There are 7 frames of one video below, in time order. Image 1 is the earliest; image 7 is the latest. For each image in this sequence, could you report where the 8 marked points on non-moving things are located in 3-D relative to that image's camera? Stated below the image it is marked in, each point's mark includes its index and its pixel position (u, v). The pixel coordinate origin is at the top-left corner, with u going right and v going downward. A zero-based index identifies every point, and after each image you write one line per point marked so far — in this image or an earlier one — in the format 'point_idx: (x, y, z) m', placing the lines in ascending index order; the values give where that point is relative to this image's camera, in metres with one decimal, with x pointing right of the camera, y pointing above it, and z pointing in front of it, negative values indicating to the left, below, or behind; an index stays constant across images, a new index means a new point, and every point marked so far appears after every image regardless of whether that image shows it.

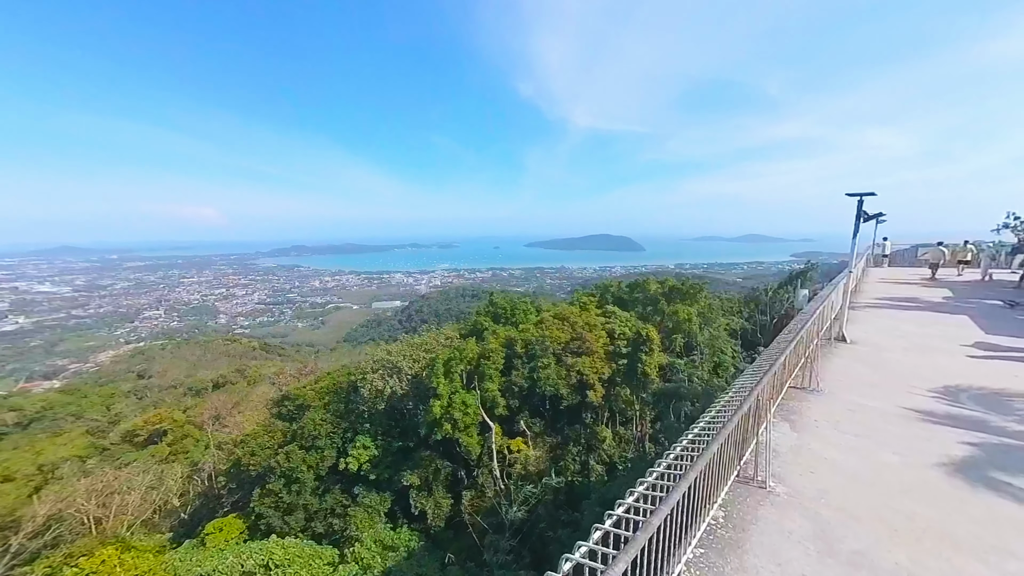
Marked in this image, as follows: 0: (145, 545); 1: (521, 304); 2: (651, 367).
0: (-14.8, -10.5, +14.8) m
1: (+0.4, -0.8, +18.6) m
2: (+5.5, -3.2, +14.2) m
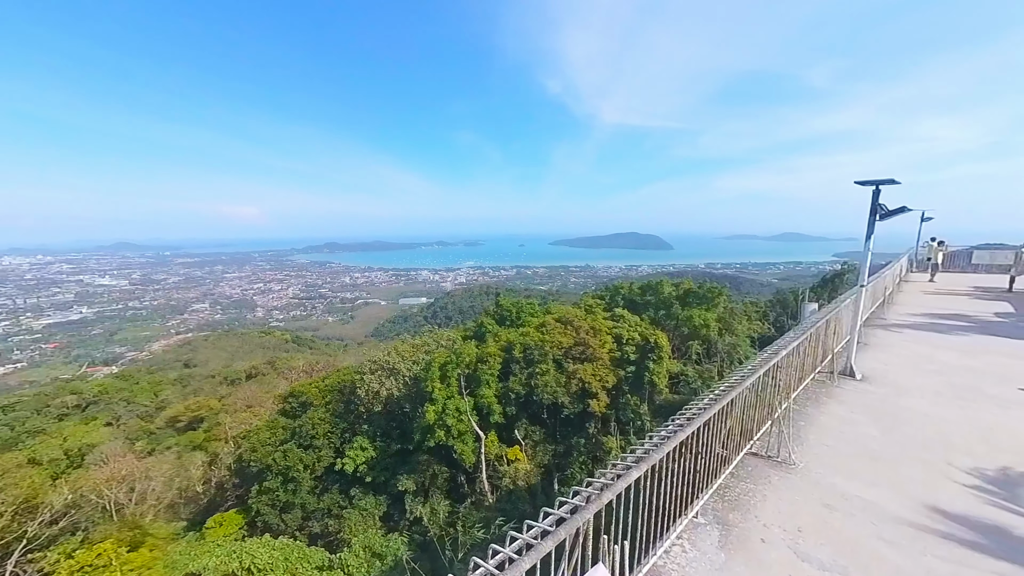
0: (-14.8, -10.3, +15.2) m
1: (+0.7, -0.8, +17.9) m
2: (+5.4, -3.3, +13.2) m
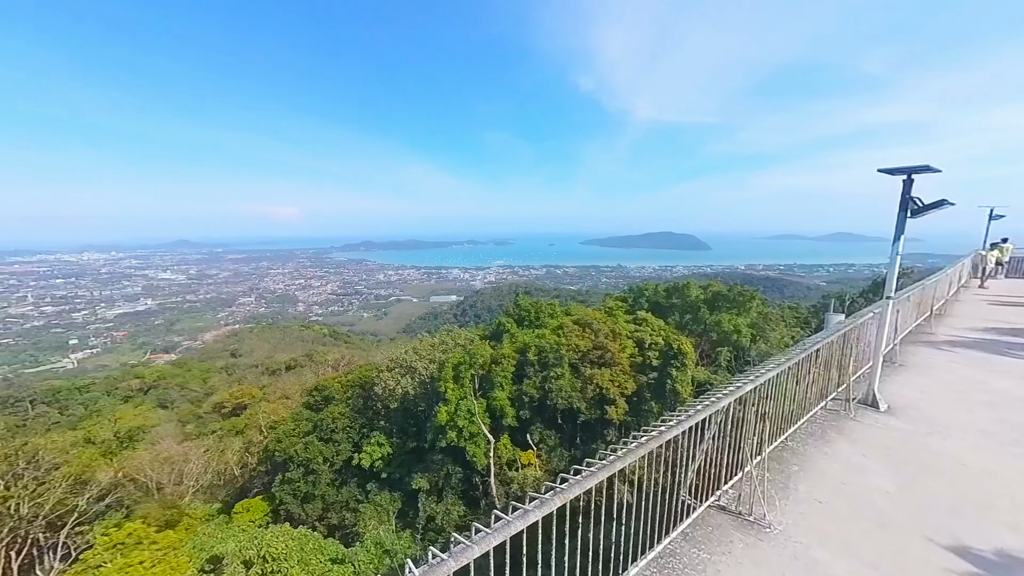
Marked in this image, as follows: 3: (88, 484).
0: (-14.2, -10.1, +16.1) m
1: (+1.6, -0.8, +17.5) m
2: (+5.9, -3.4, +12.4) m
3: (-17.3, -8.0, +14.7) m
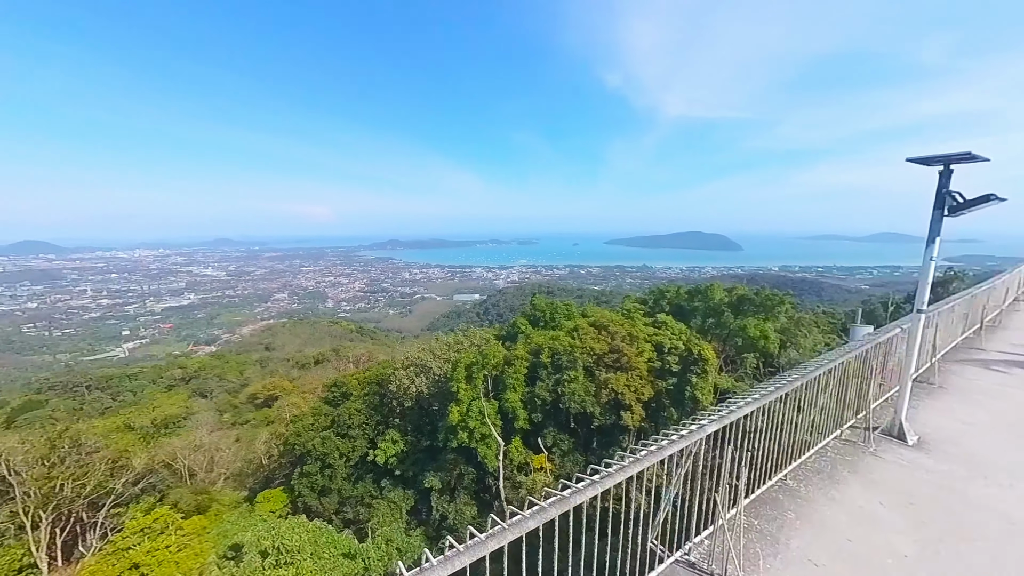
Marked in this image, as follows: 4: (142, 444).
0: (-13.6, -10.0, +16.8) m
1: (+2.4, -0.9, +17.2) m
2: (+6.3, -3.5, +11.9) m
3: (-16.8, -7.8, +15.5) m
4: (-20.0, -8.4, +19.4) m
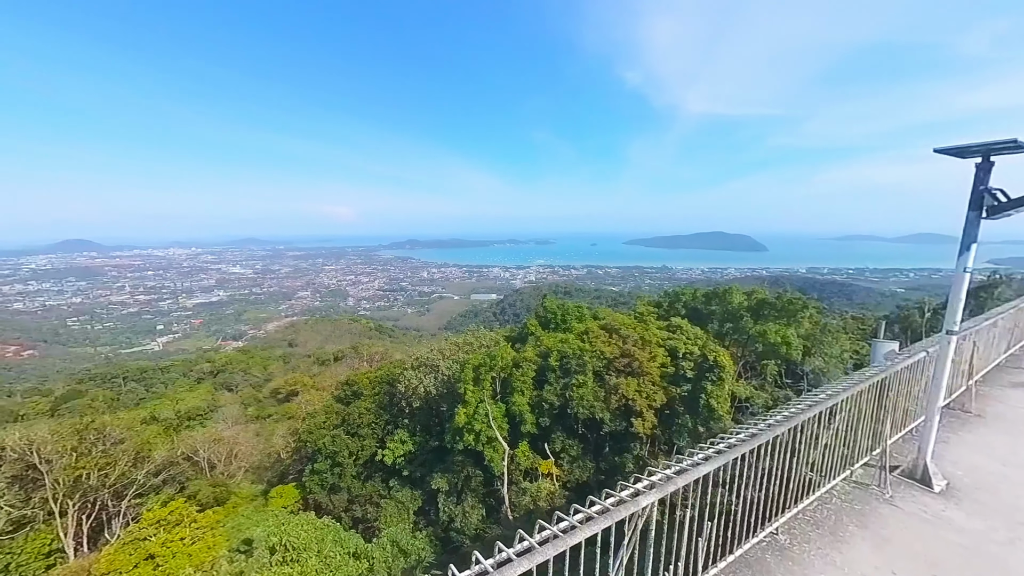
0: (-13.2, -9.9, +17.3) m
1: (+2.9, -0.9, +16.8) m
2: (+6.5, -3.6, +11.3) m
3: (-16.4, -7.7, +16.1) m
4: (-19.4, -8.3, +20.1) m
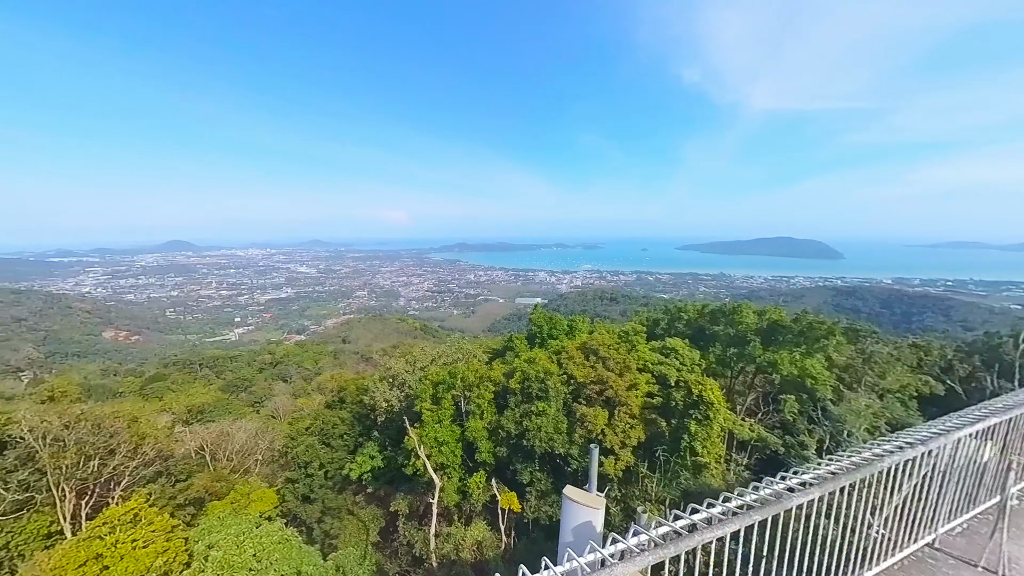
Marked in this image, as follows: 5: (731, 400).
0: (-13.9, -10.0, +17.6) m
1: (+2.2, -1.4, +15.3) m
2: (+5.0, -4.1, +9.3) m
3: (-17.2, -7.7, +16.9) m
4: (-19.7, -8.3, +21.2) m
5: (+7.6, -3.9, +12.4) m
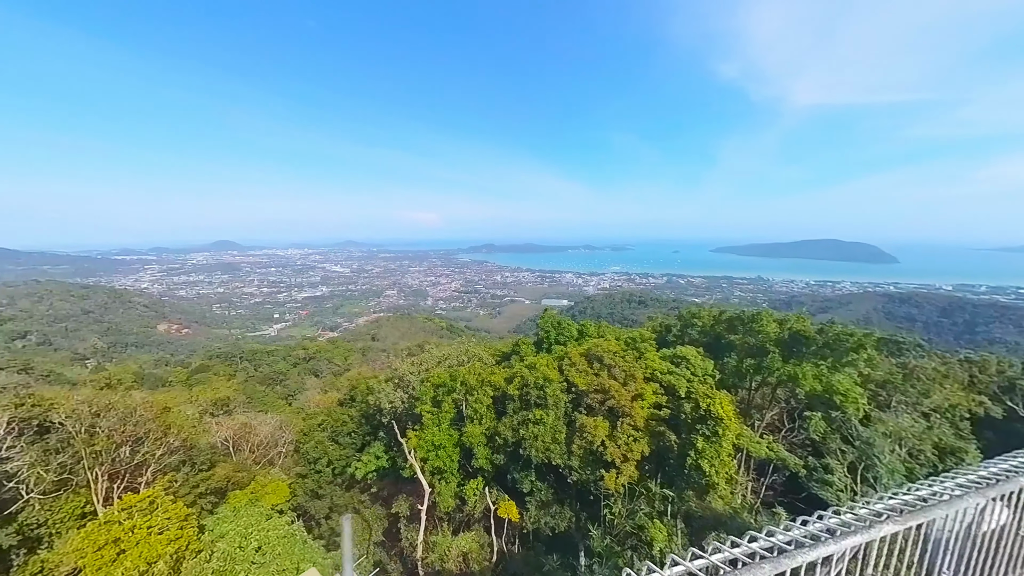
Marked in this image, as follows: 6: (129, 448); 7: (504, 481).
0: (-13.5, -9.9, +18.3) m
1: (+2.5, -1.5, +14.8) m
2: (+4.8, -4.3, +8.6) m
3: (-16.8, -7.6, +17.8) m
4: (-19.0, -8.1, +22.3) m
5: (+7.6, -4.1, +11.6) m
6: (-14.9, -6.2, +13.9) m
7: (-0.3, -6.2, +11.6) m
